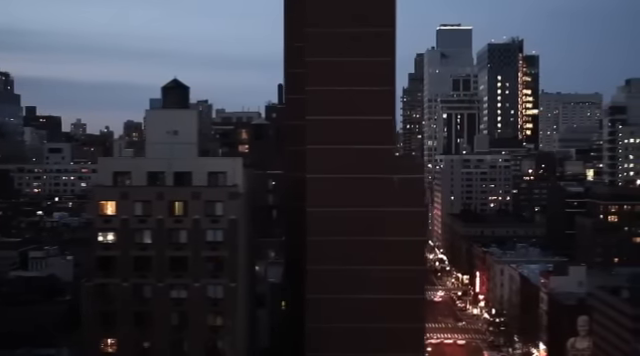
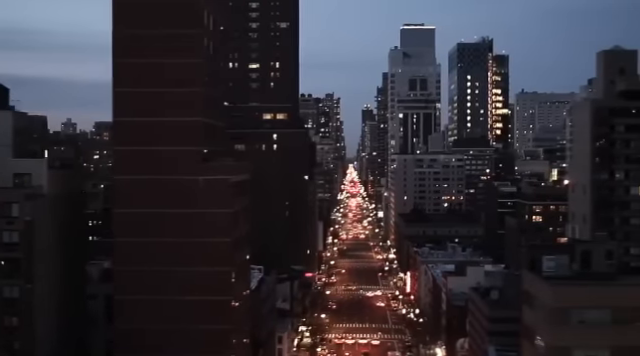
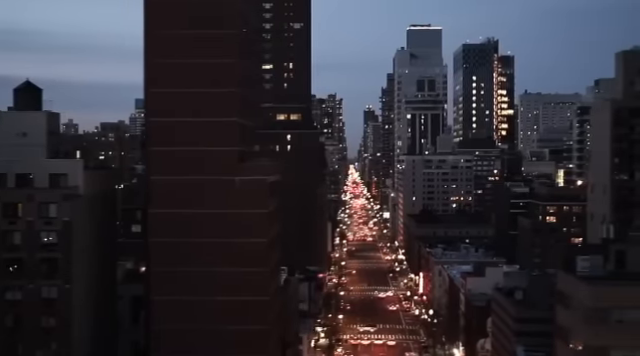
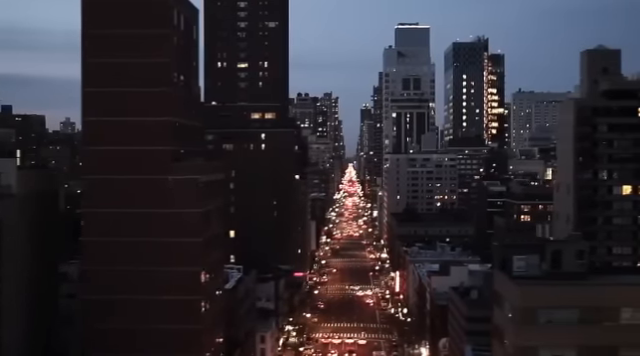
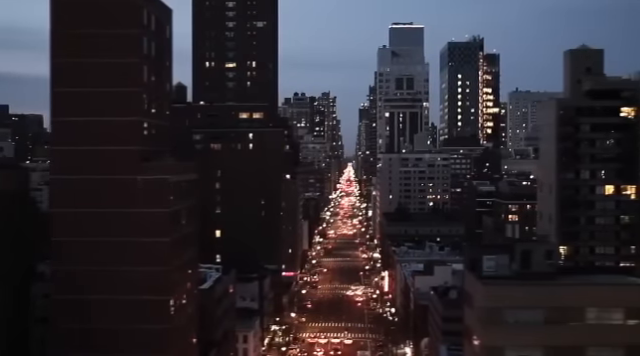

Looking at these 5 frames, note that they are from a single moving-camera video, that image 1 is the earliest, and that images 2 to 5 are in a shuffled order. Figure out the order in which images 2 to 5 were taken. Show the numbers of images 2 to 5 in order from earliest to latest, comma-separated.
3, 2, 4, 5
